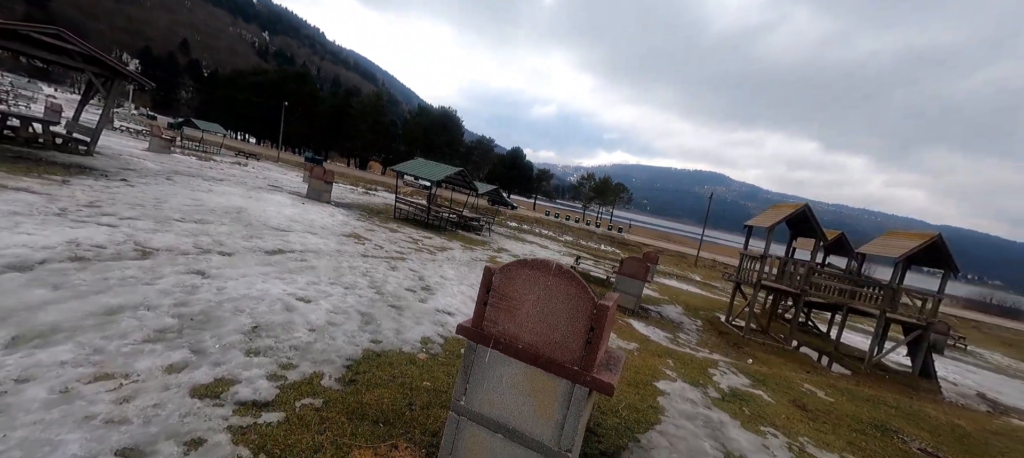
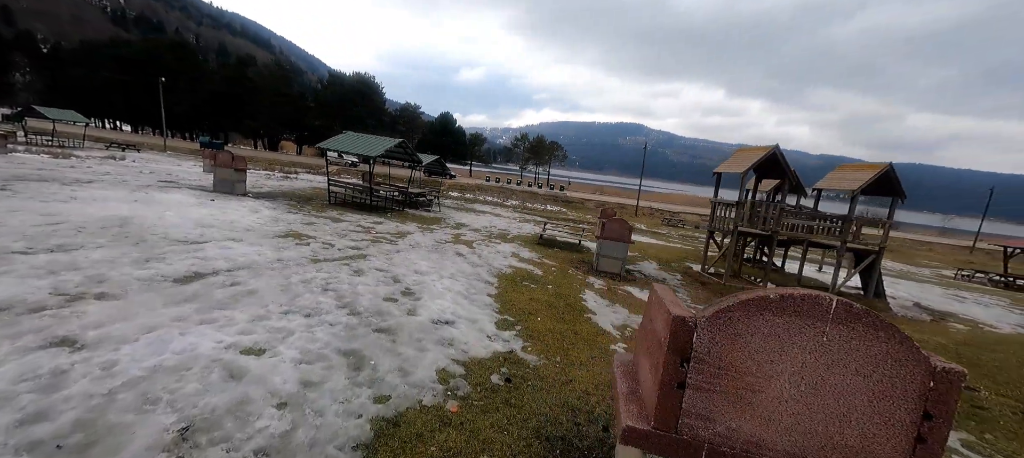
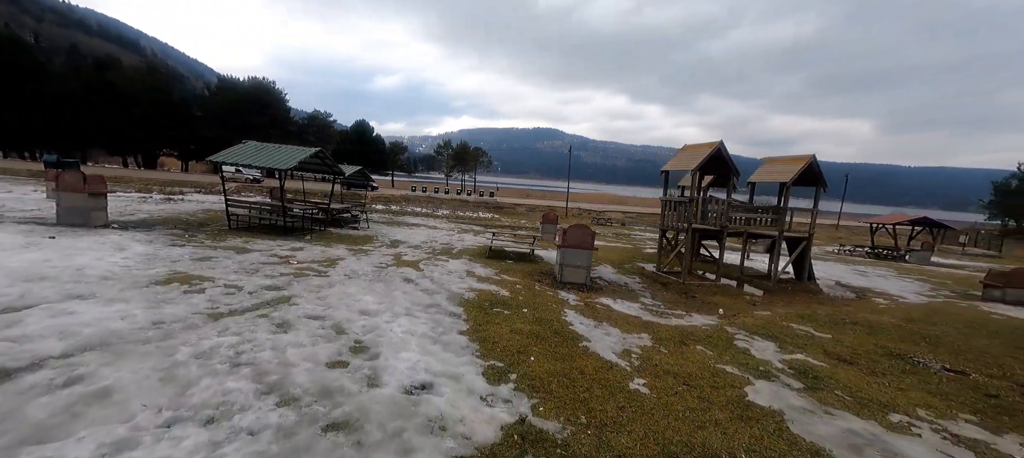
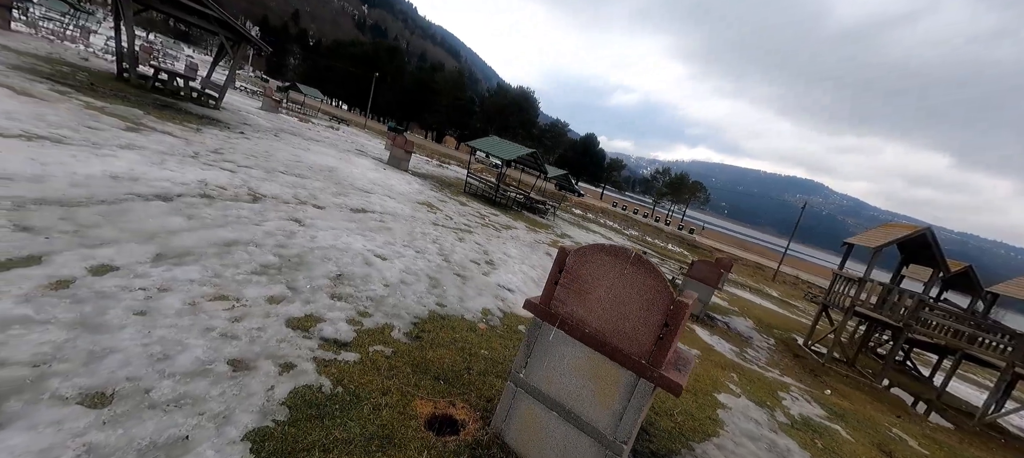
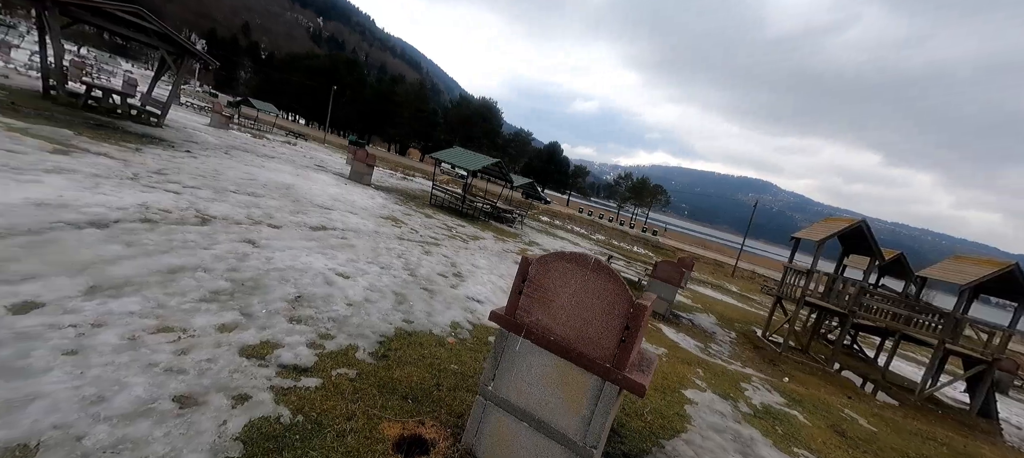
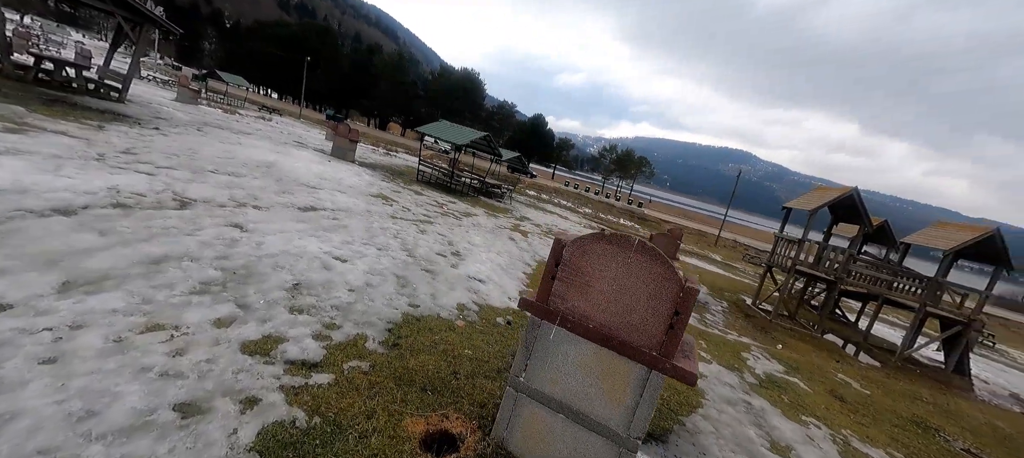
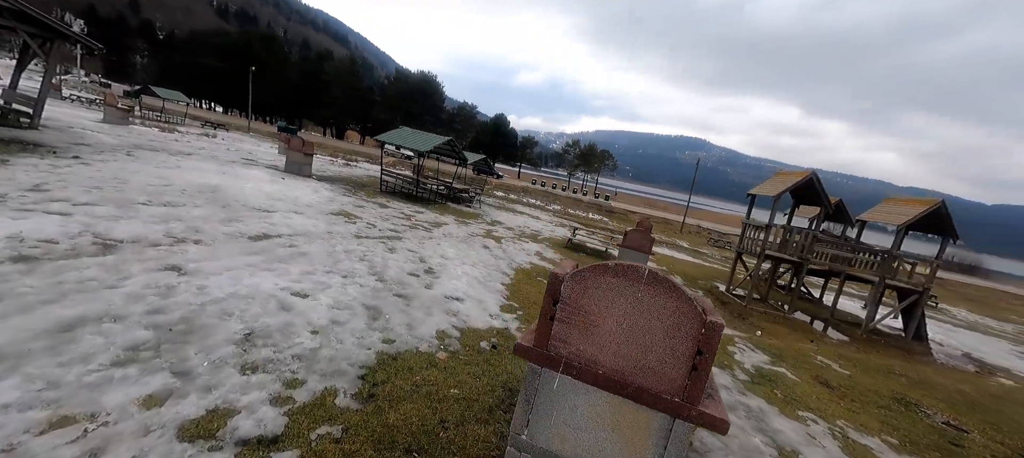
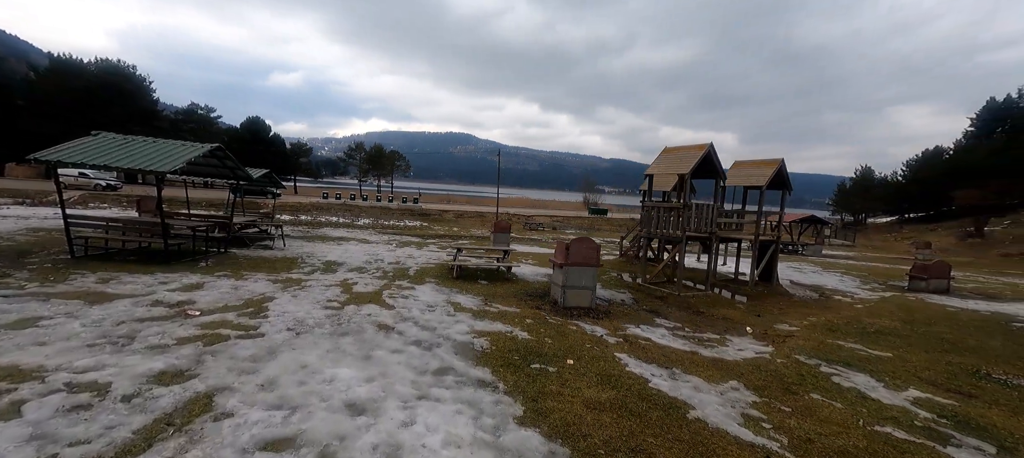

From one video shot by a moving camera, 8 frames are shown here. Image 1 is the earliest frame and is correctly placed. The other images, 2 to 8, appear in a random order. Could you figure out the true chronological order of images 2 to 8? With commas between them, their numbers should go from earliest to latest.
5, 4, 6, 7, 2, 3, 8
